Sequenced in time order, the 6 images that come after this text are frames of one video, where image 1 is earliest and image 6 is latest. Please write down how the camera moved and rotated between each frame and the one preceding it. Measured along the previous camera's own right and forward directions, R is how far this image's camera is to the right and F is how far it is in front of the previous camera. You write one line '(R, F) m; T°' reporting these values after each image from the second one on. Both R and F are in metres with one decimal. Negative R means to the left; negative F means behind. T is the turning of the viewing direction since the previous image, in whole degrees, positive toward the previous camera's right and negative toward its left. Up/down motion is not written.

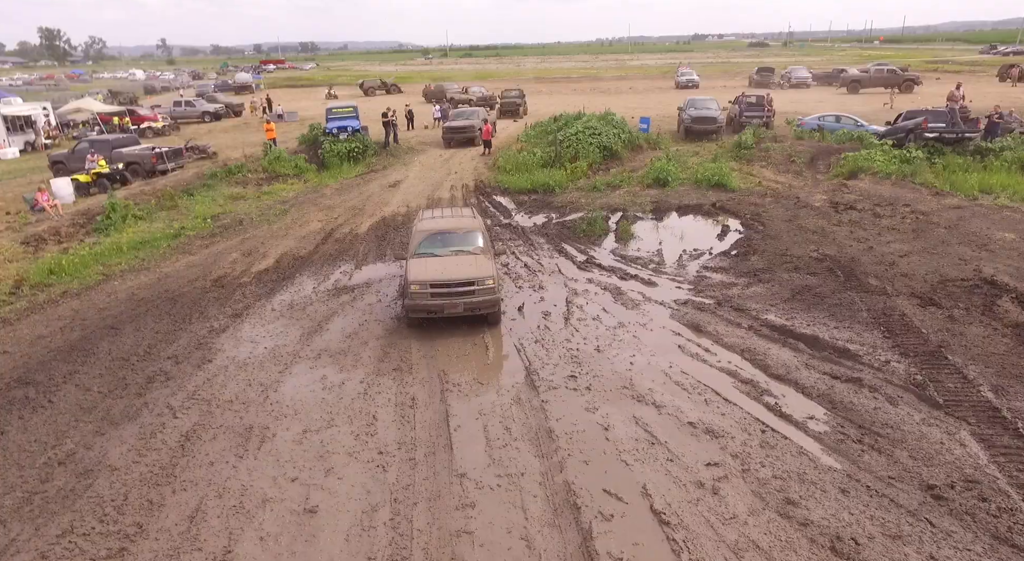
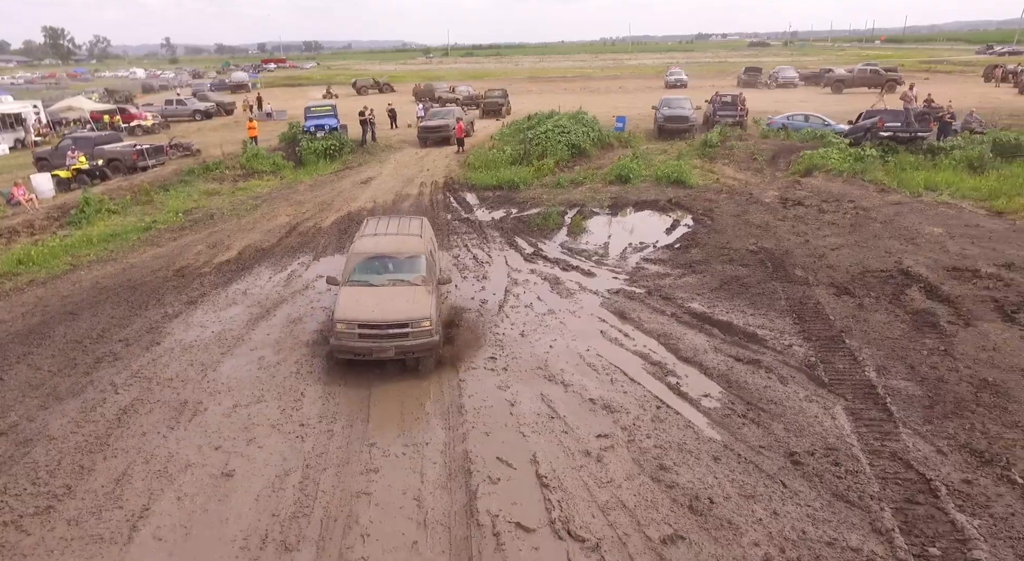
(+1.3, -0.6) m; 0°
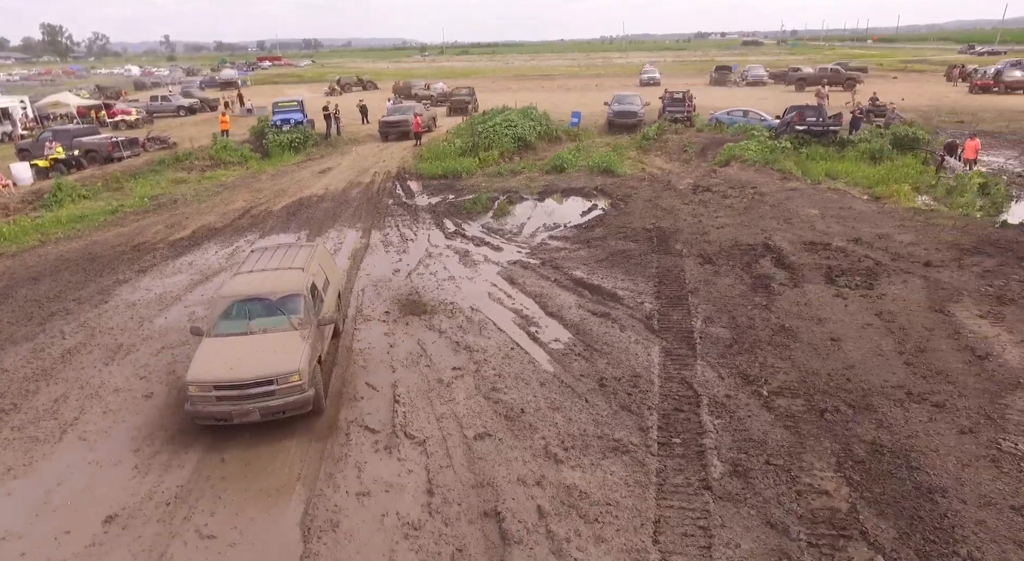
(+2.0, -1.6) m; 0°
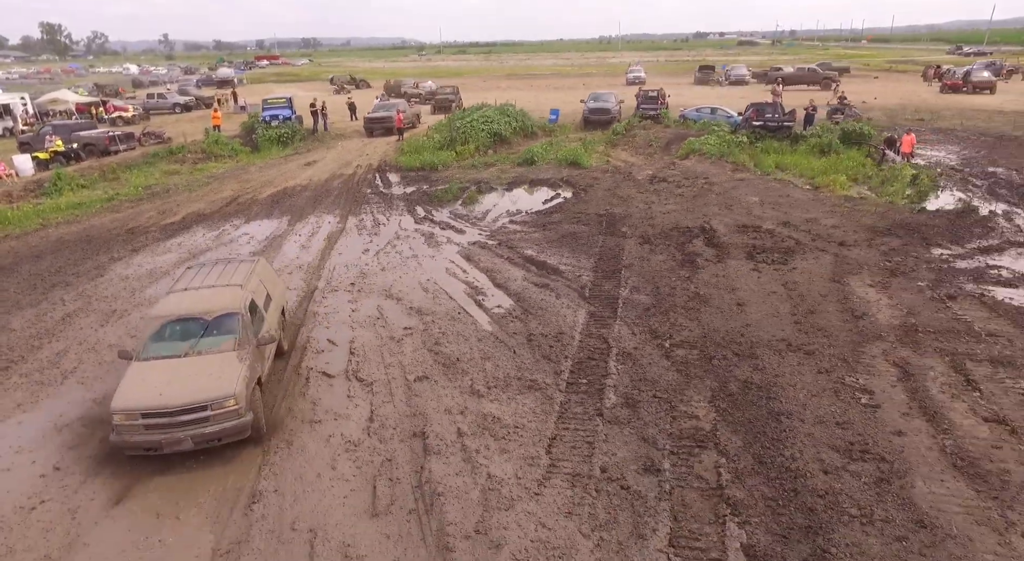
(+1.0, -1.3) m; 0°
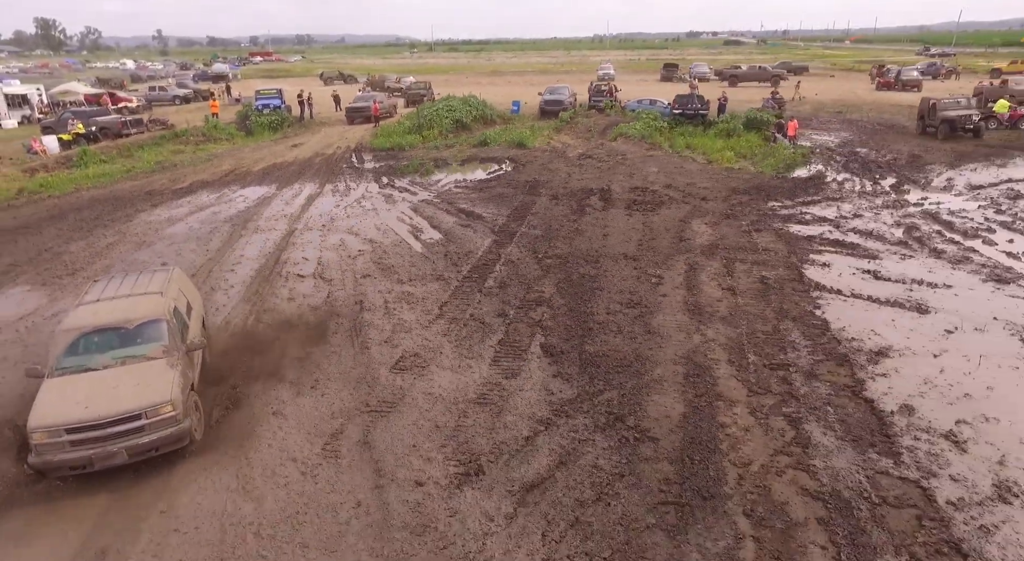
(+1.7, -3.8) m; +1°
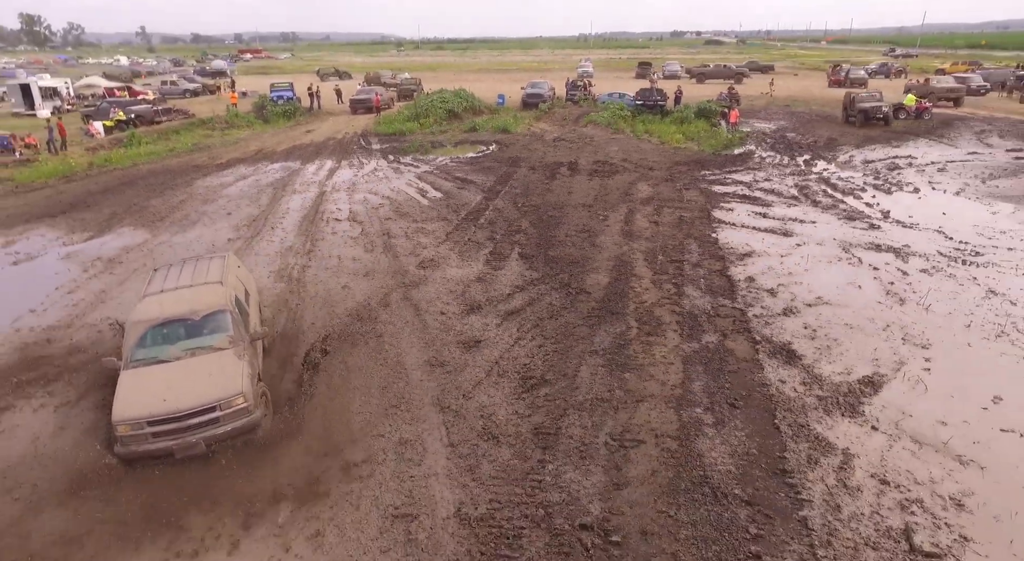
(0.0, -4.2) m; +1°
